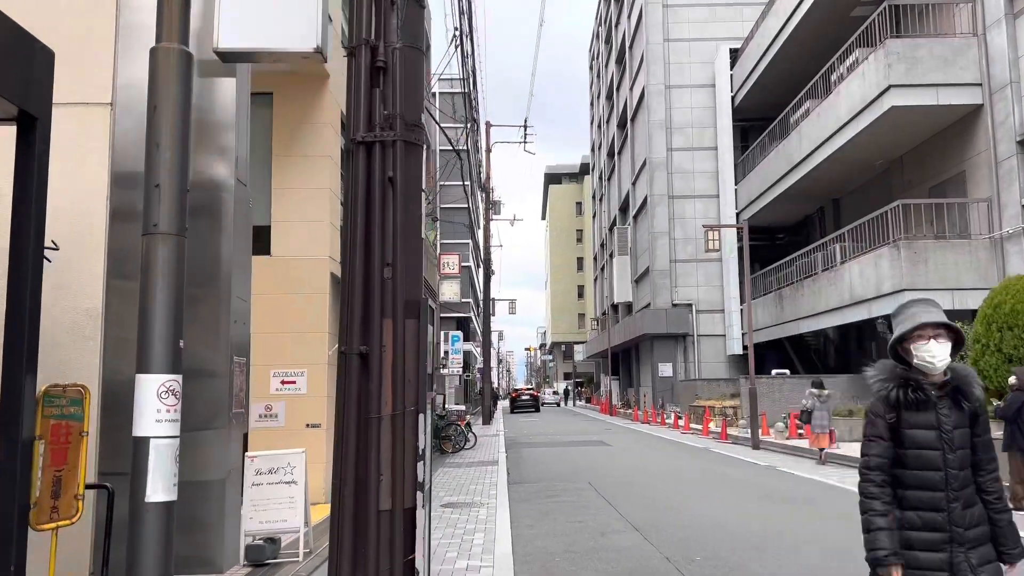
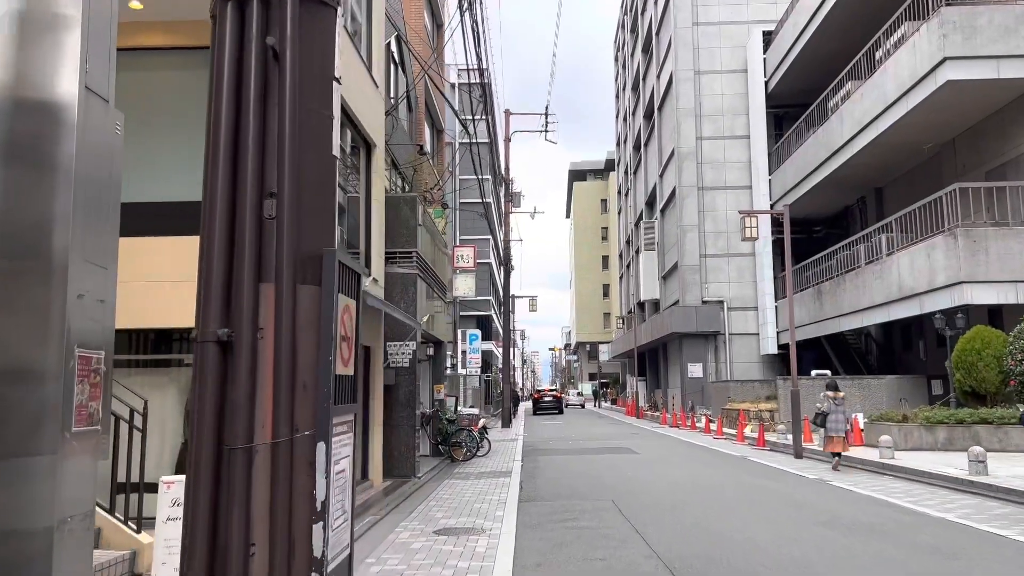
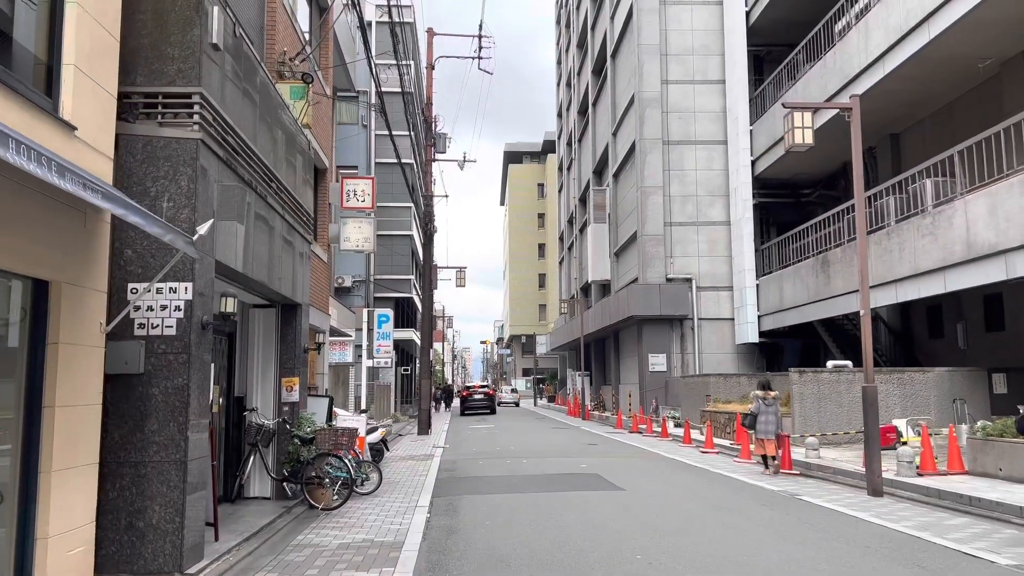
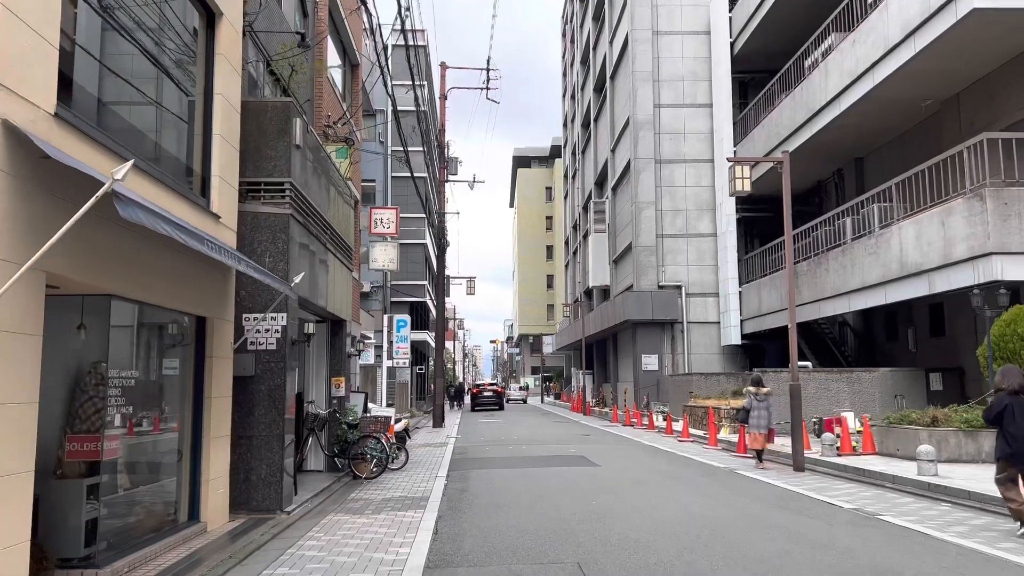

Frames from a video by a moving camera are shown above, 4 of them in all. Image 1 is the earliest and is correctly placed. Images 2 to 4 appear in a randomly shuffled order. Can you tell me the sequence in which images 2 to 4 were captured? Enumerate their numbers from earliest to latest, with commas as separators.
2, 4, 3
